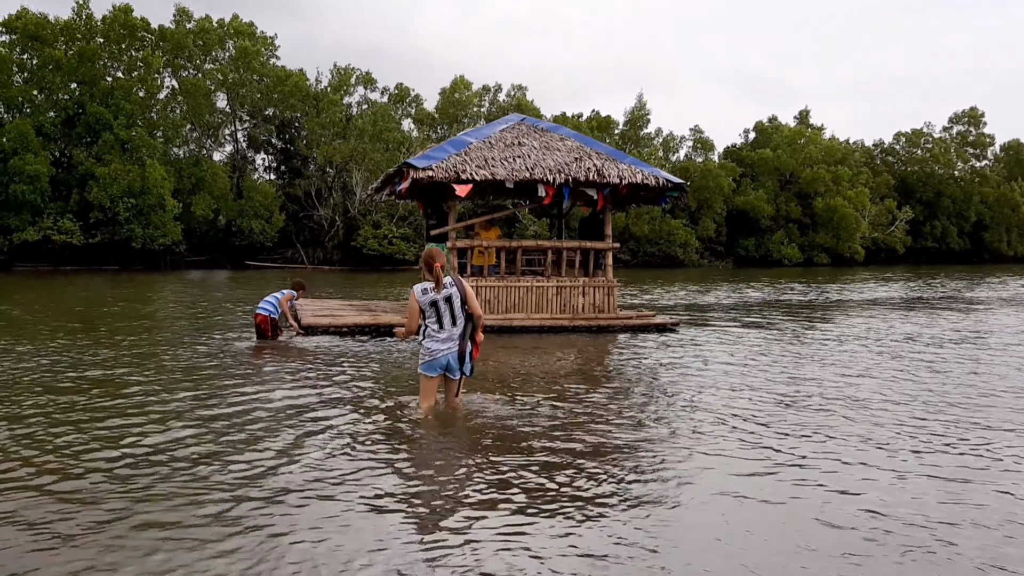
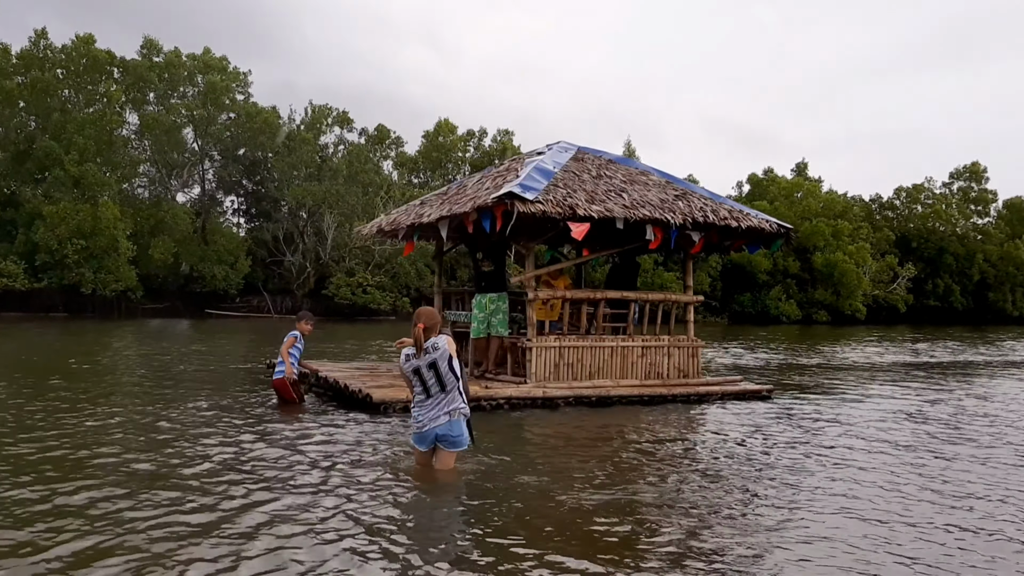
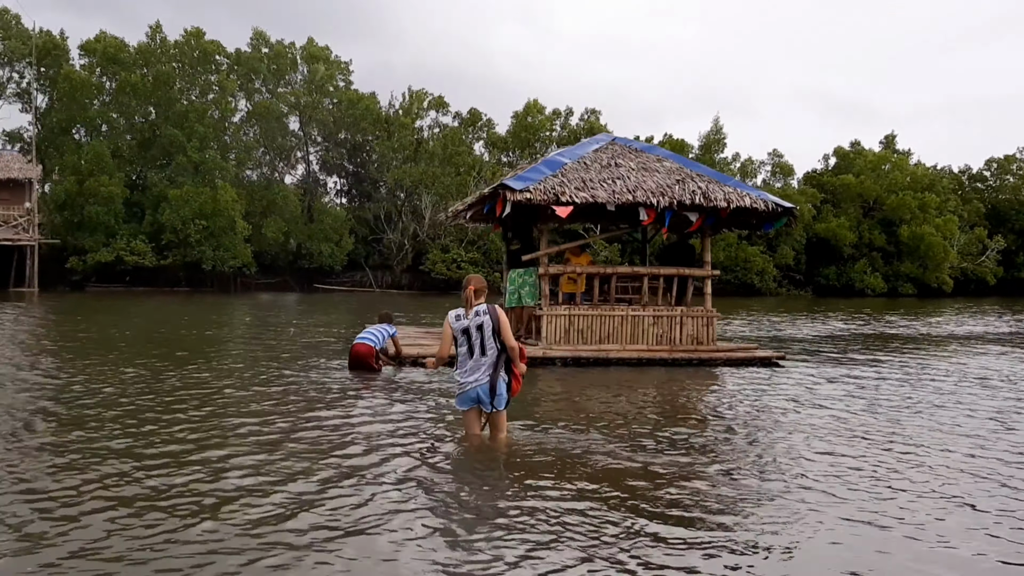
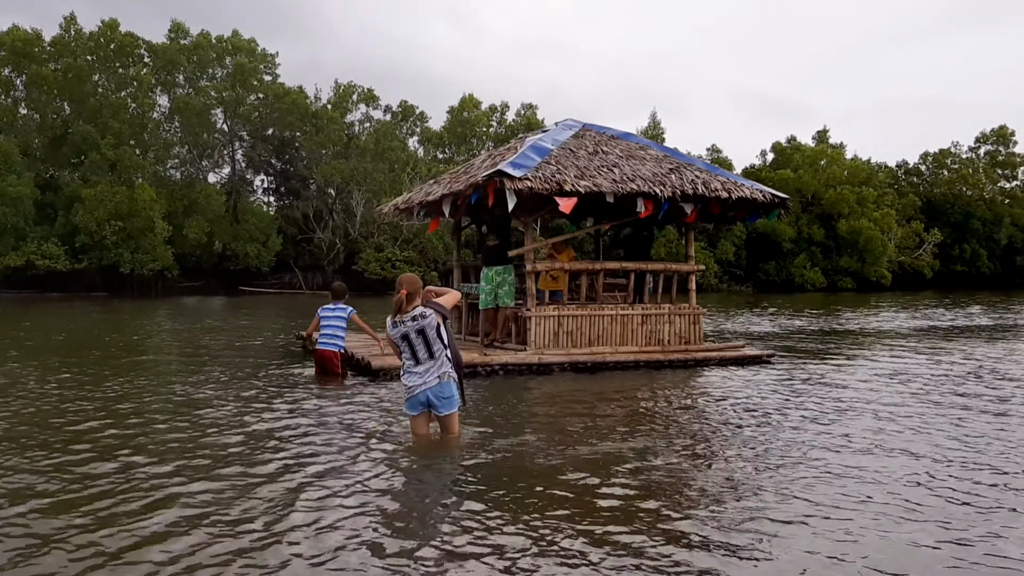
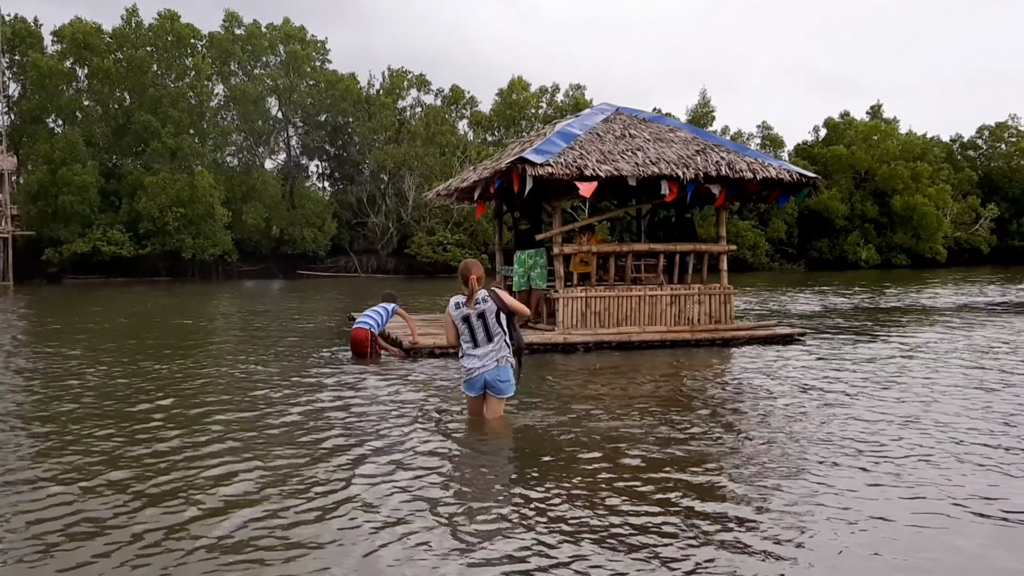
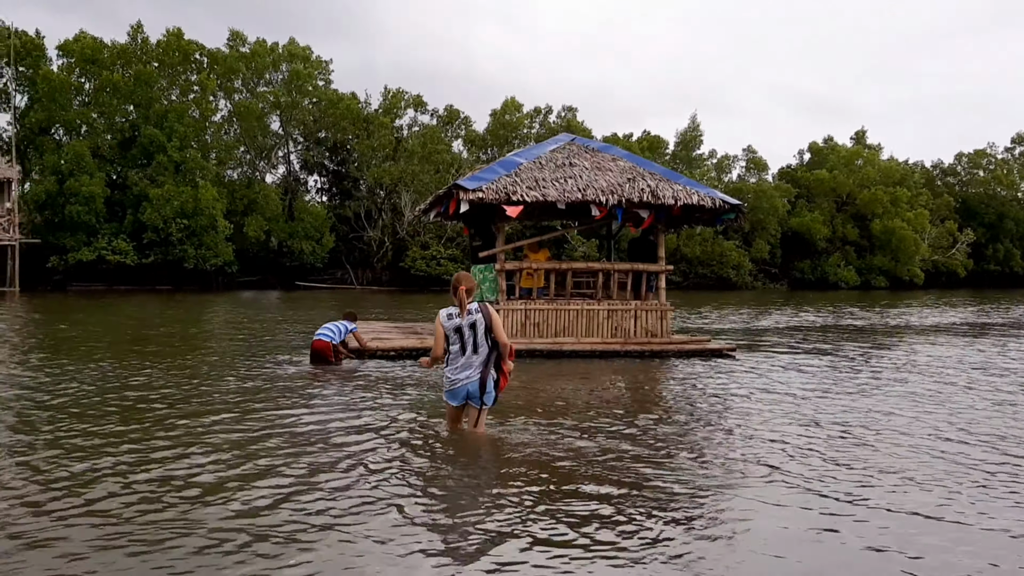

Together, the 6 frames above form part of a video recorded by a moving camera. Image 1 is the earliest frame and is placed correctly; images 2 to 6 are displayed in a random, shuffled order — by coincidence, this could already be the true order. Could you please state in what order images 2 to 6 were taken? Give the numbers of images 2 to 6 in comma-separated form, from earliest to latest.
6, 3, 5, 4, 2
